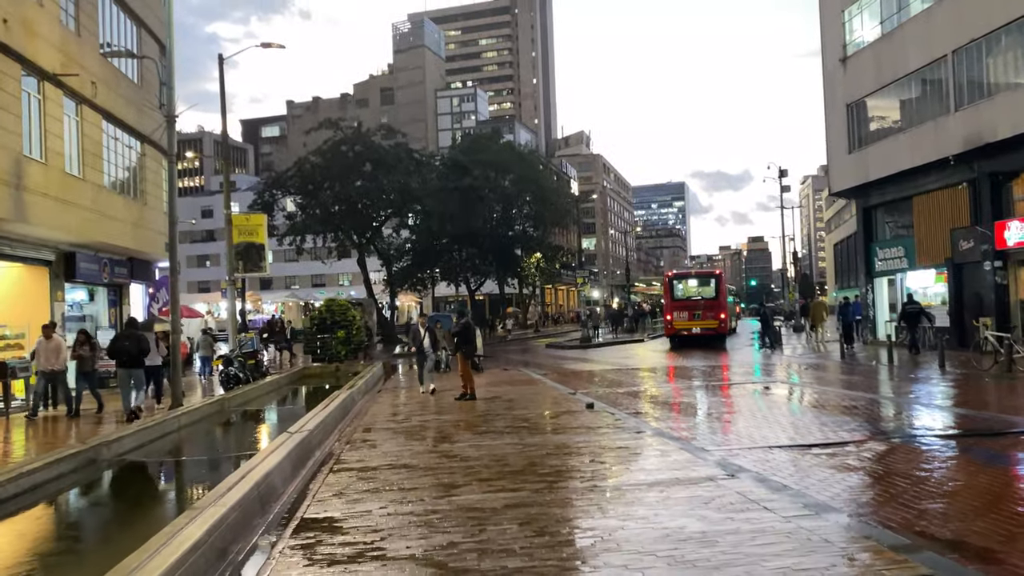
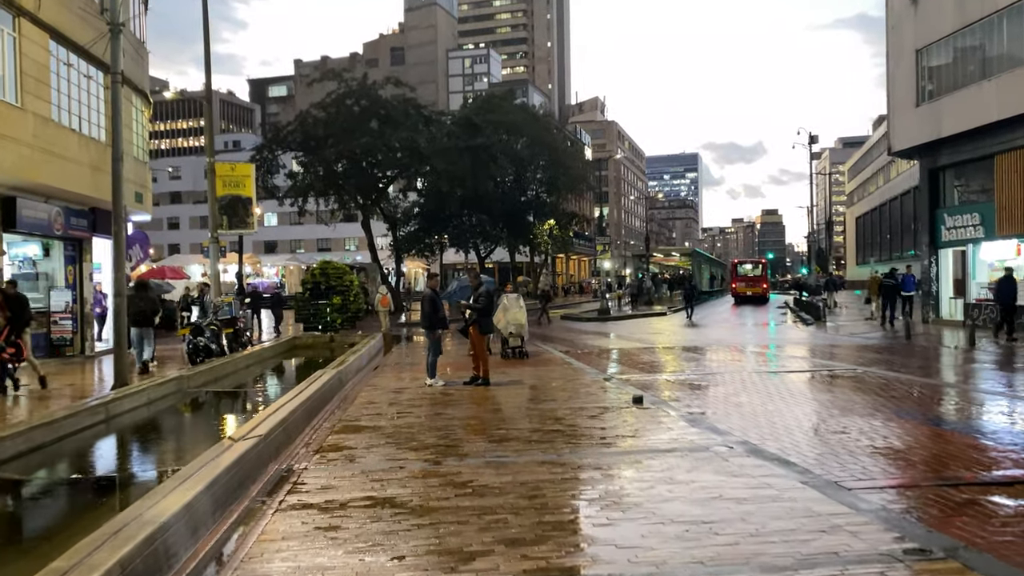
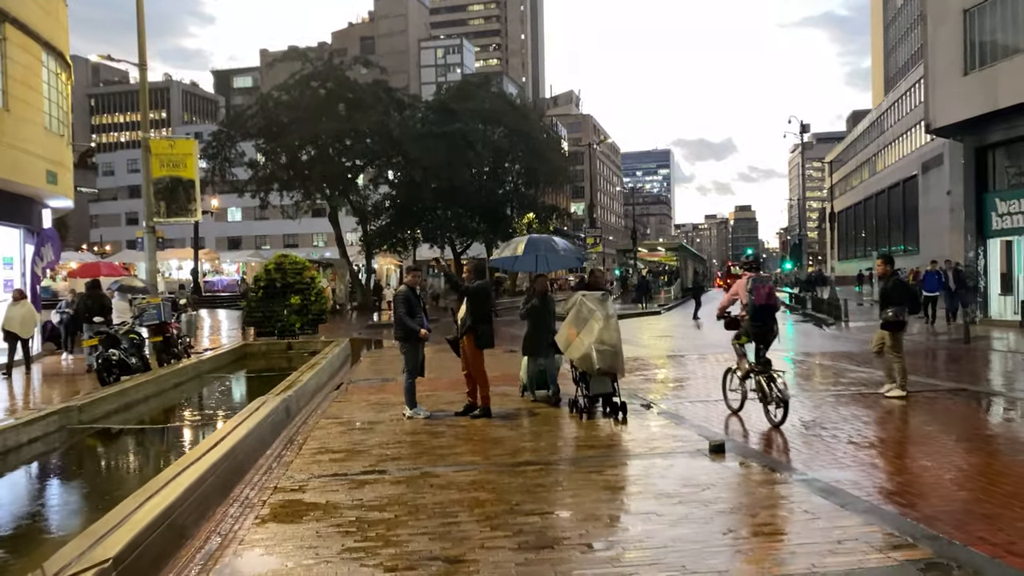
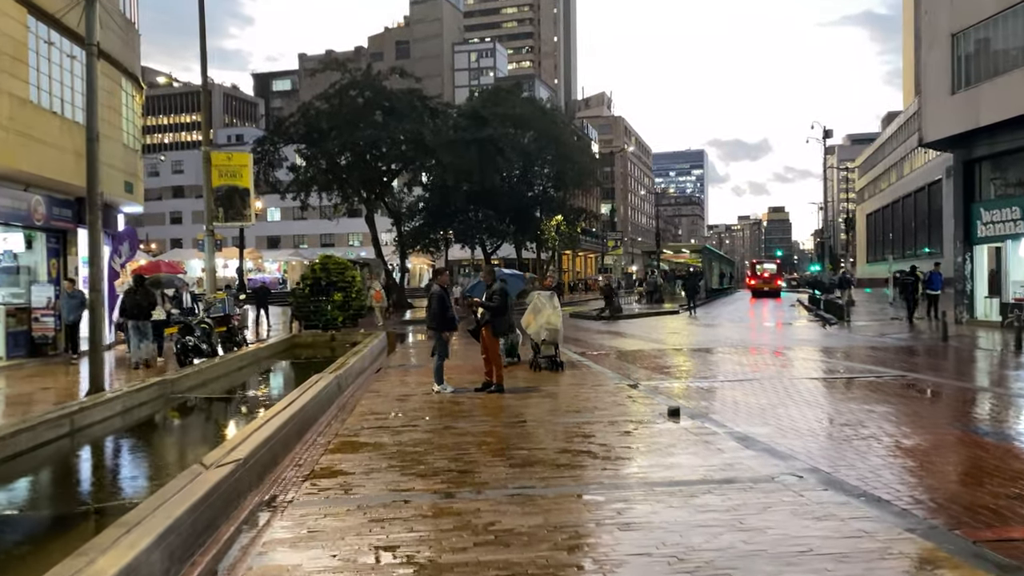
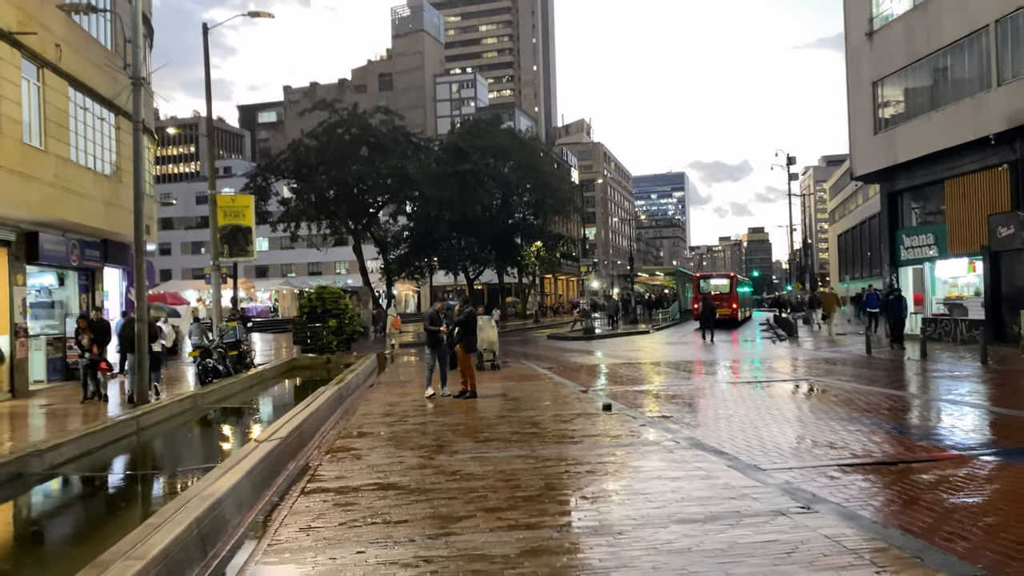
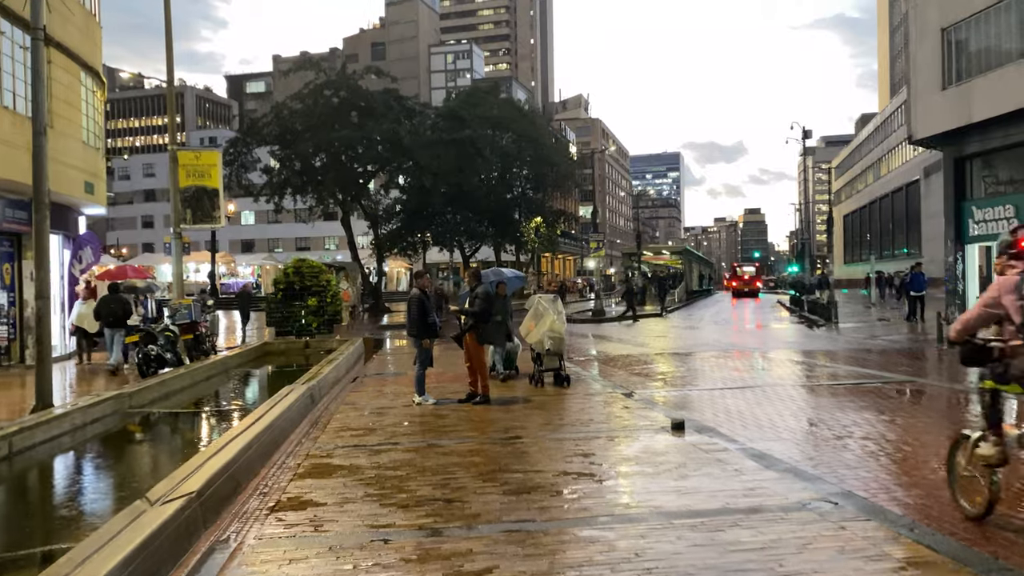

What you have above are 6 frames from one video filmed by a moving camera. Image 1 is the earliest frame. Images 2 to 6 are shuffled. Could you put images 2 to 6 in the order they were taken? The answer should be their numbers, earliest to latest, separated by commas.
5, 2, 4, 6, 3
